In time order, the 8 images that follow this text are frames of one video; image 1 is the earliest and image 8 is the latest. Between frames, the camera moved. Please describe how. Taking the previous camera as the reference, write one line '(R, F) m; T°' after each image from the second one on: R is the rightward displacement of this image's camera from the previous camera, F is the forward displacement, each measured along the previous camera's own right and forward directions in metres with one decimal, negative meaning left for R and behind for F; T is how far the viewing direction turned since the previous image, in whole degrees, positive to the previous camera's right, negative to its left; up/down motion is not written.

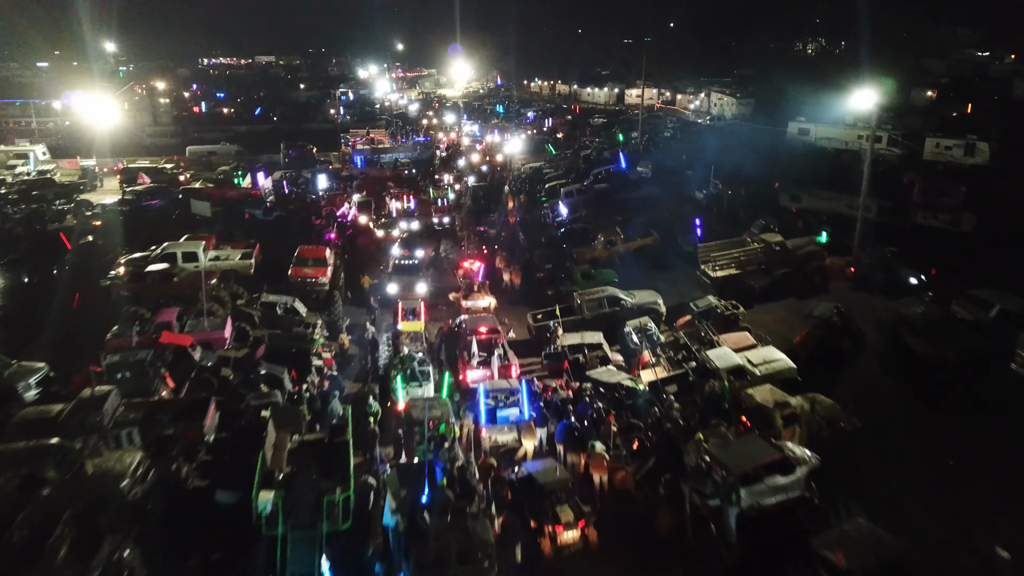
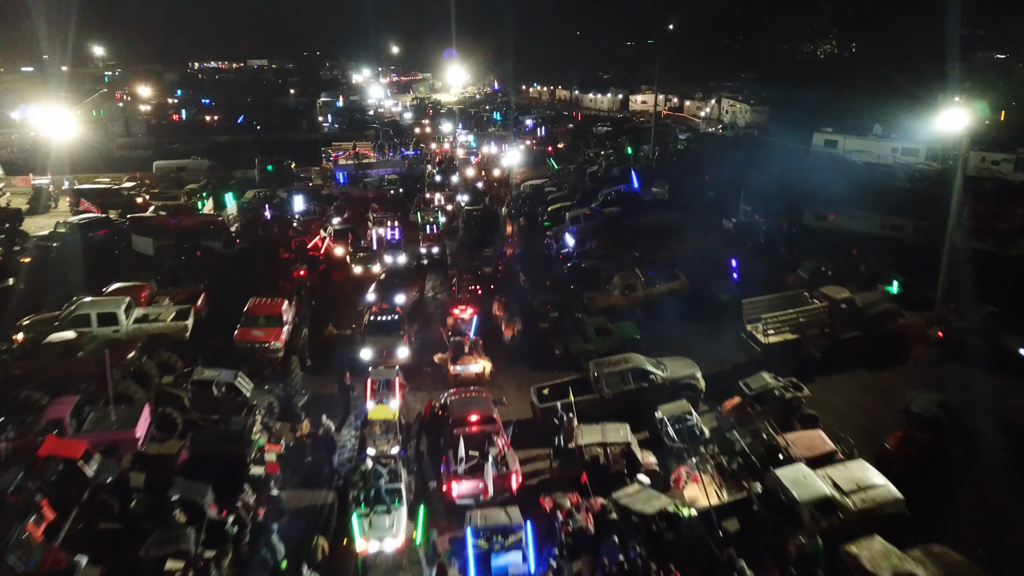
(0.0, +2.9) m; 0°
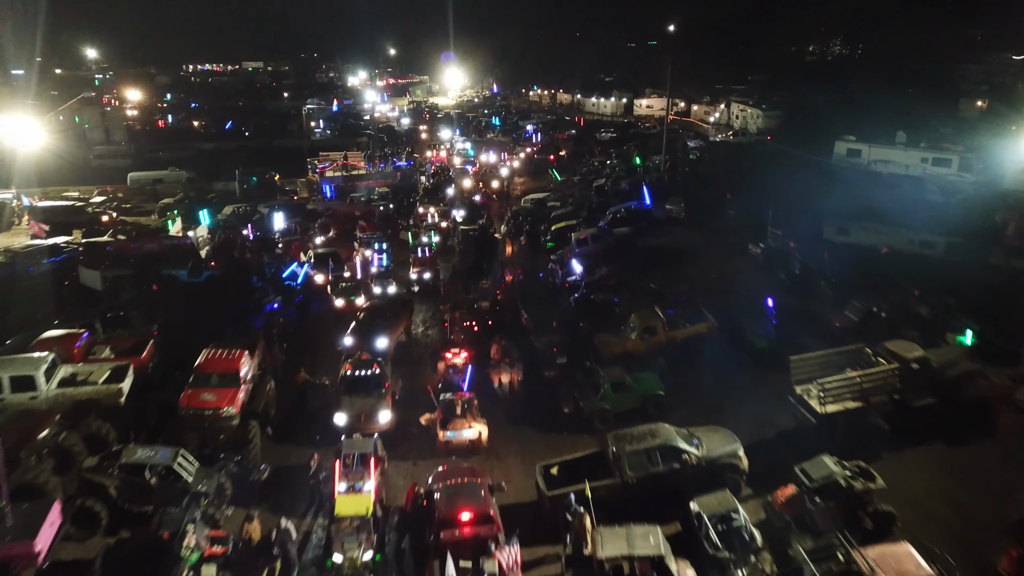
(0.0, +2.0) m; 0°
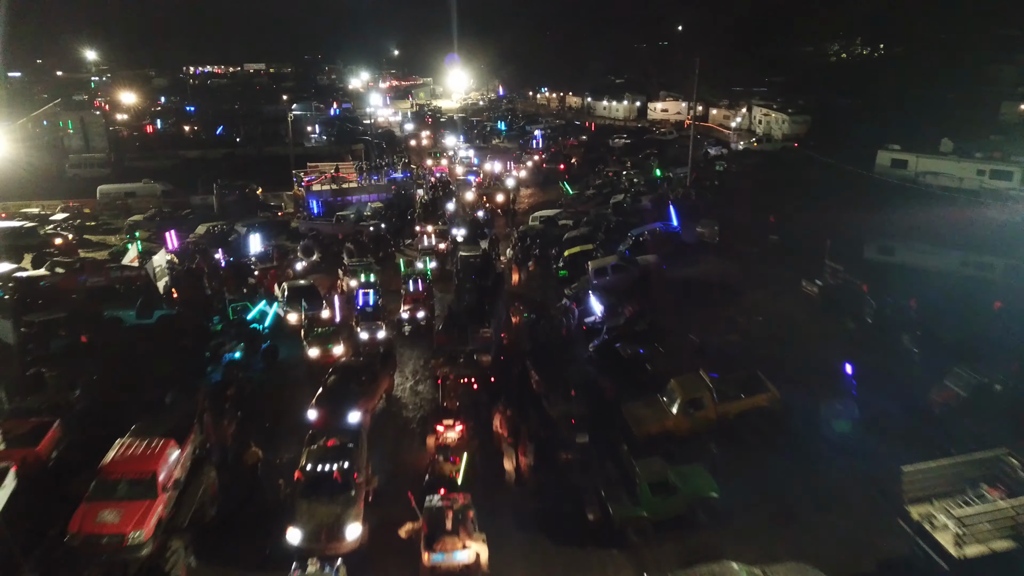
(0.0, +2.7) m; -1°
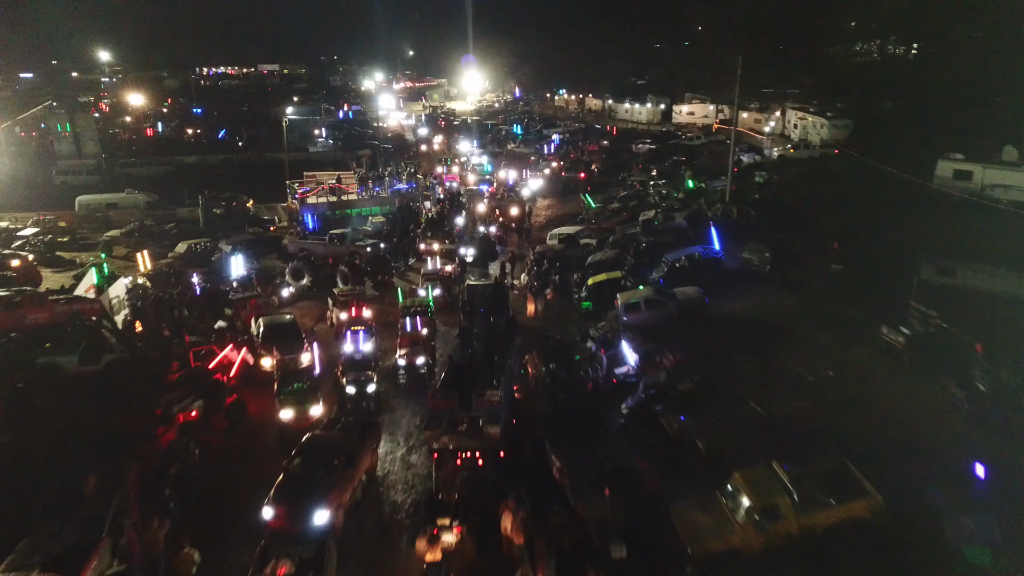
(0.0, +2.5) m; -1°
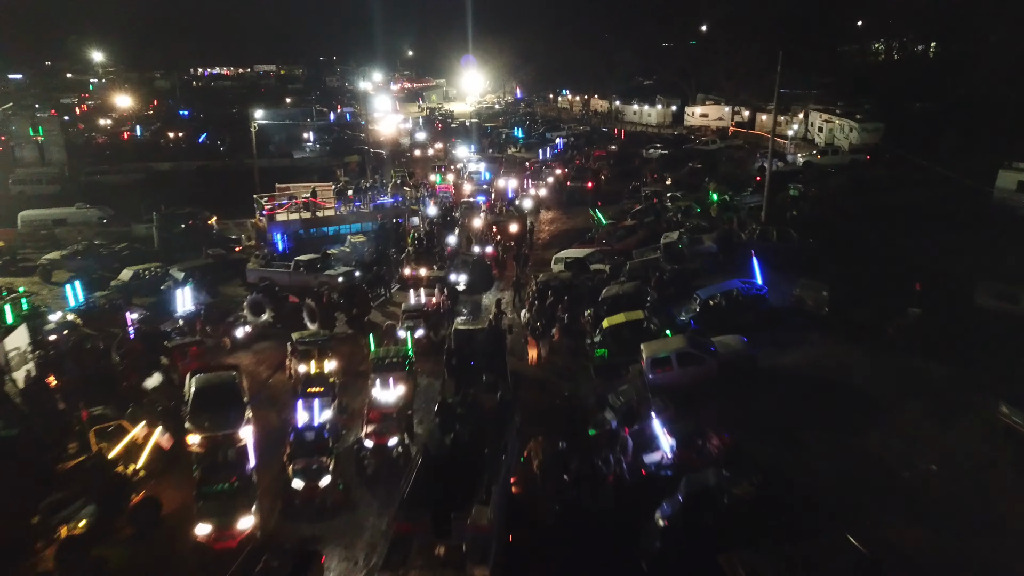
(+0.1, +2.9) m; 0°
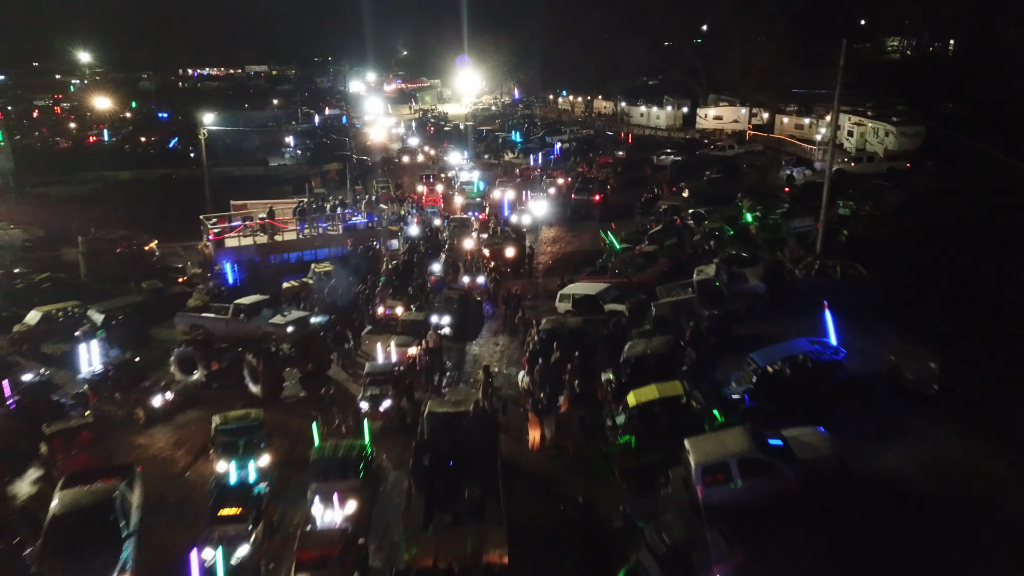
(+0.1, +3.2) m; 0°
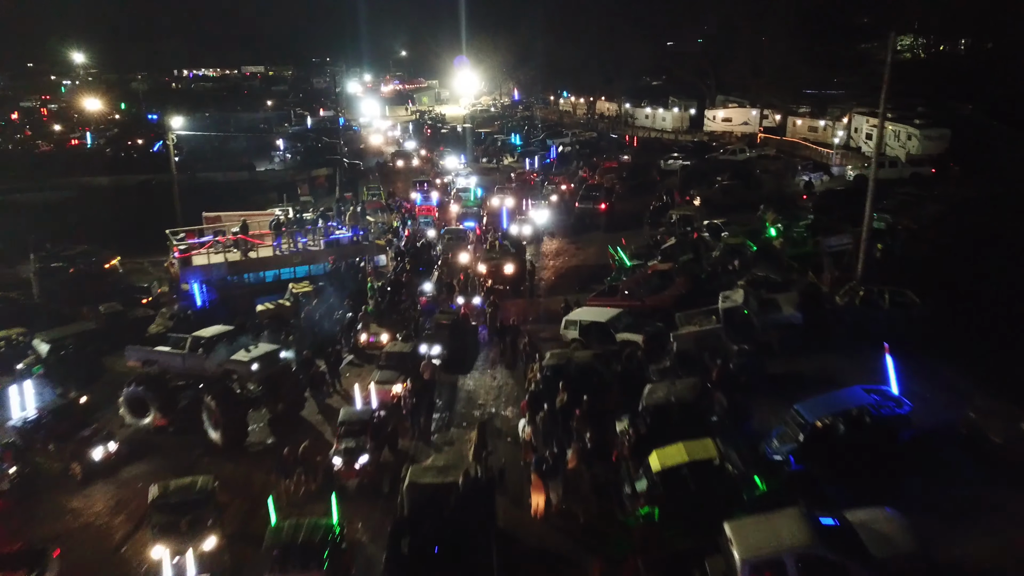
(0.0, +1.6) m; 0°
